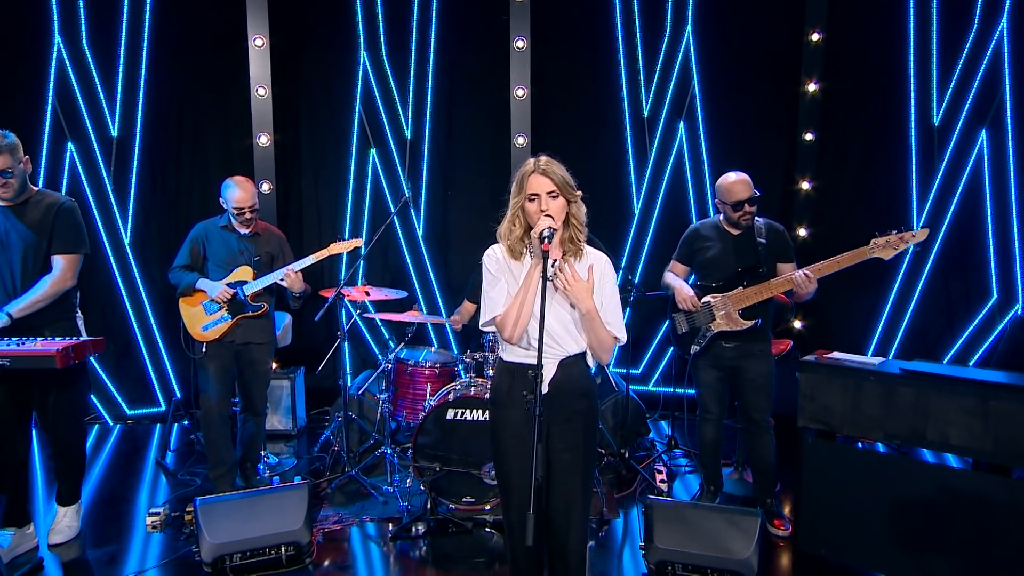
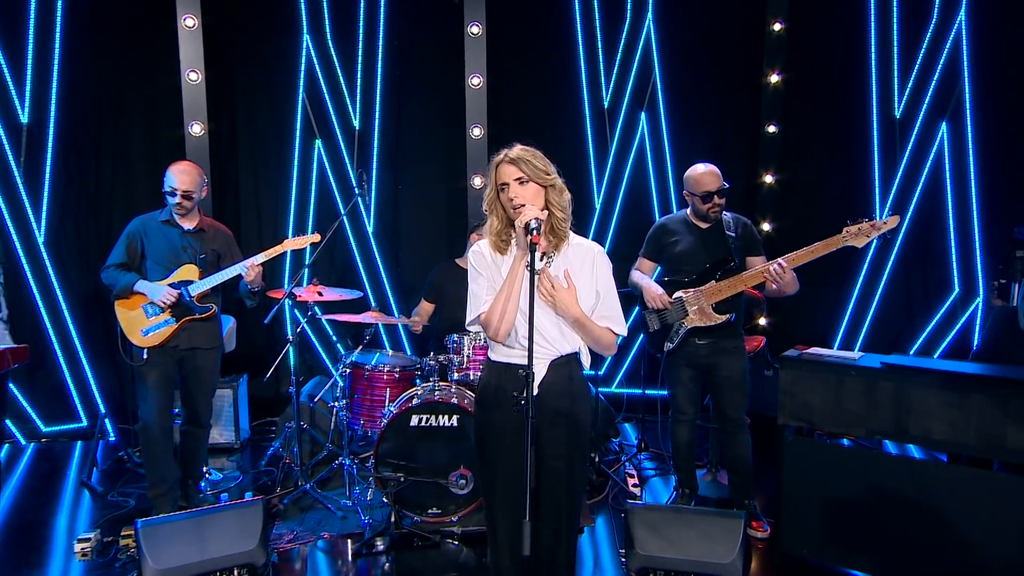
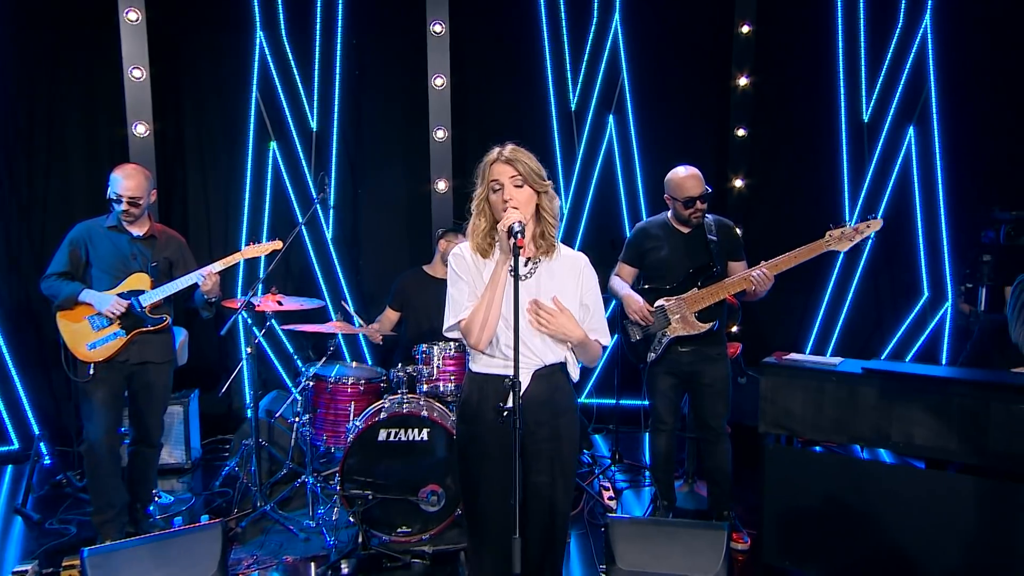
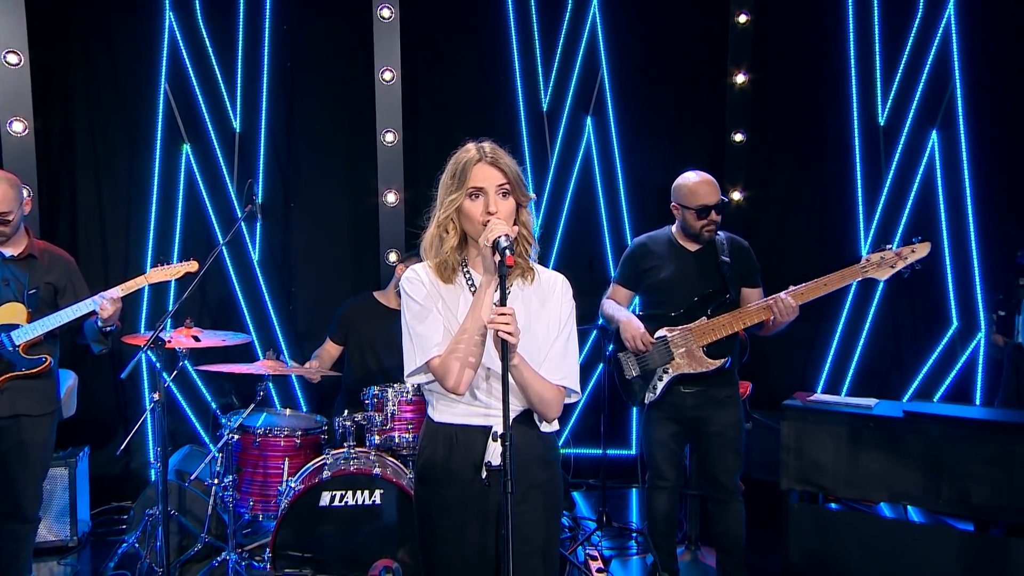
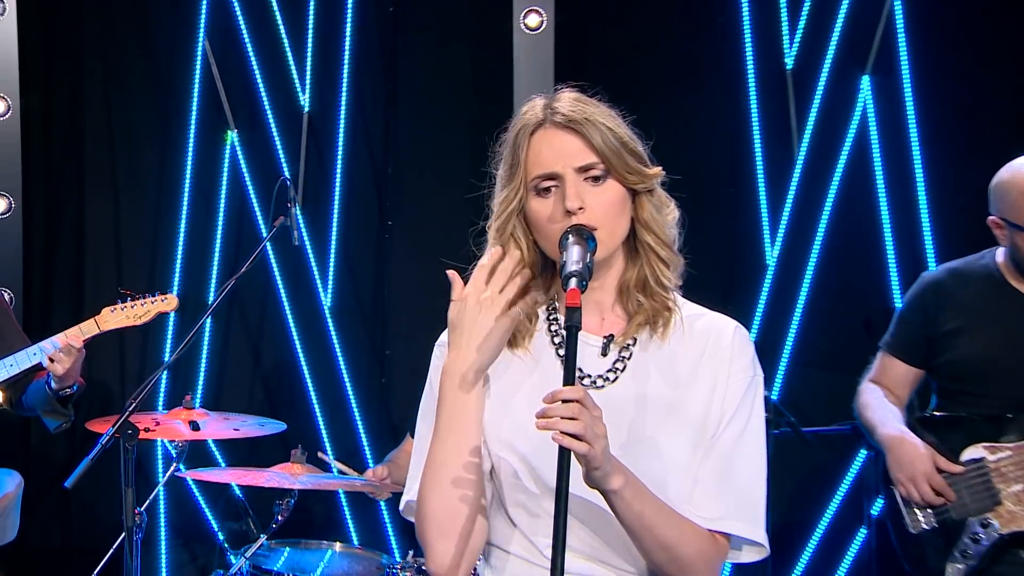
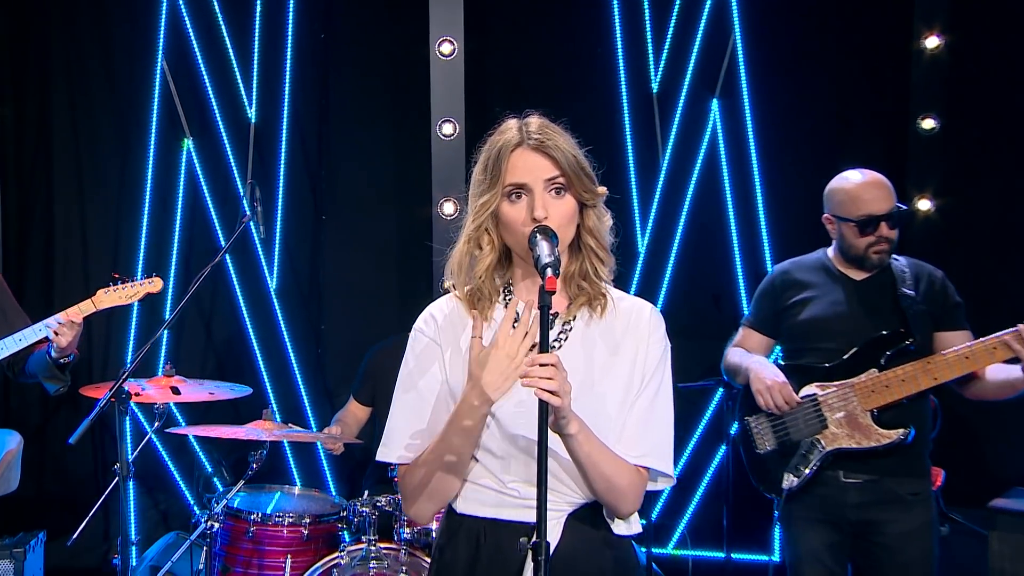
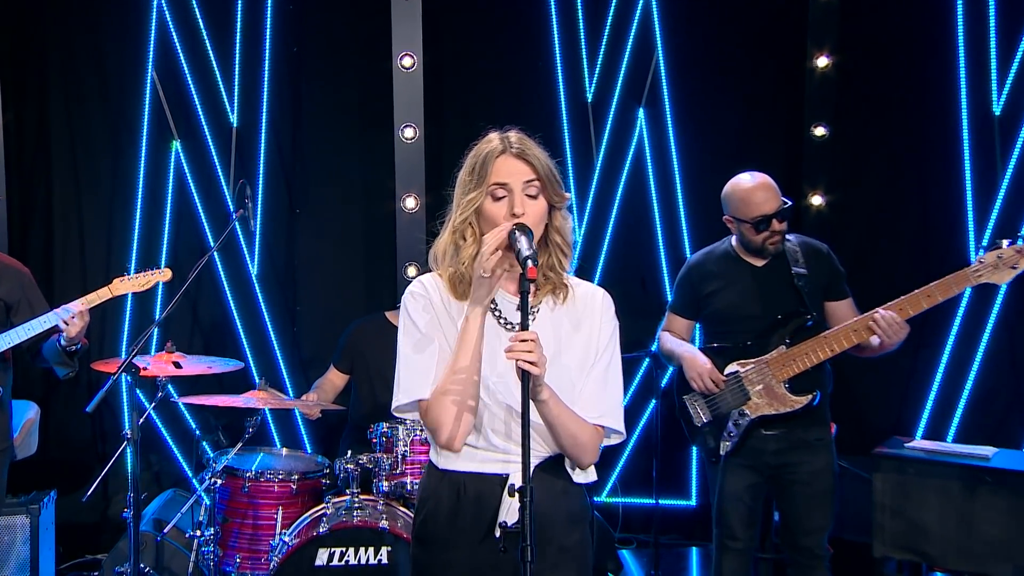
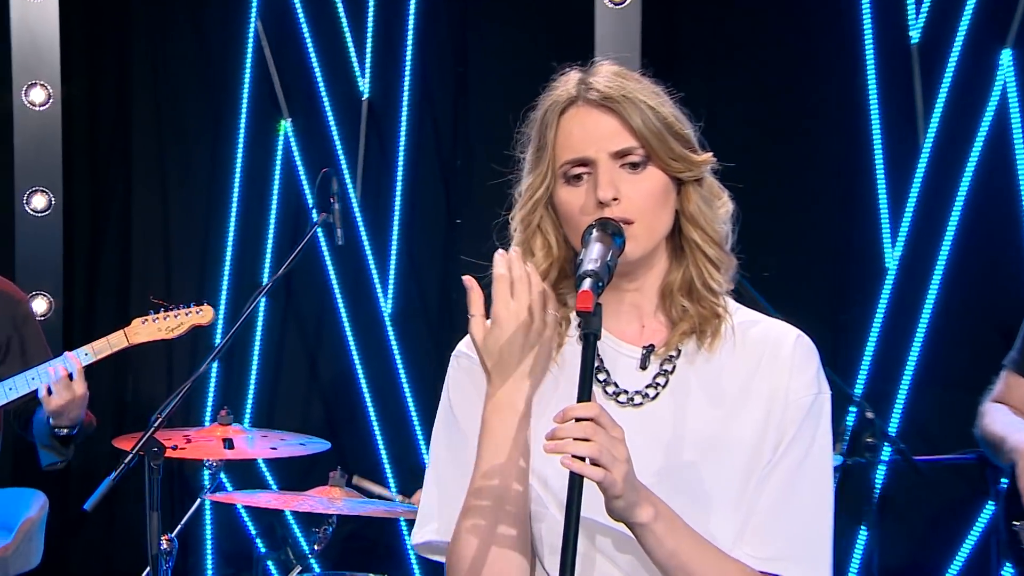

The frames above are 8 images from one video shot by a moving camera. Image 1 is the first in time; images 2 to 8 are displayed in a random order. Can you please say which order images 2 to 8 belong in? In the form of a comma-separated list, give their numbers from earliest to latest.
2, 3, 4, 7, 6, 5, 8
